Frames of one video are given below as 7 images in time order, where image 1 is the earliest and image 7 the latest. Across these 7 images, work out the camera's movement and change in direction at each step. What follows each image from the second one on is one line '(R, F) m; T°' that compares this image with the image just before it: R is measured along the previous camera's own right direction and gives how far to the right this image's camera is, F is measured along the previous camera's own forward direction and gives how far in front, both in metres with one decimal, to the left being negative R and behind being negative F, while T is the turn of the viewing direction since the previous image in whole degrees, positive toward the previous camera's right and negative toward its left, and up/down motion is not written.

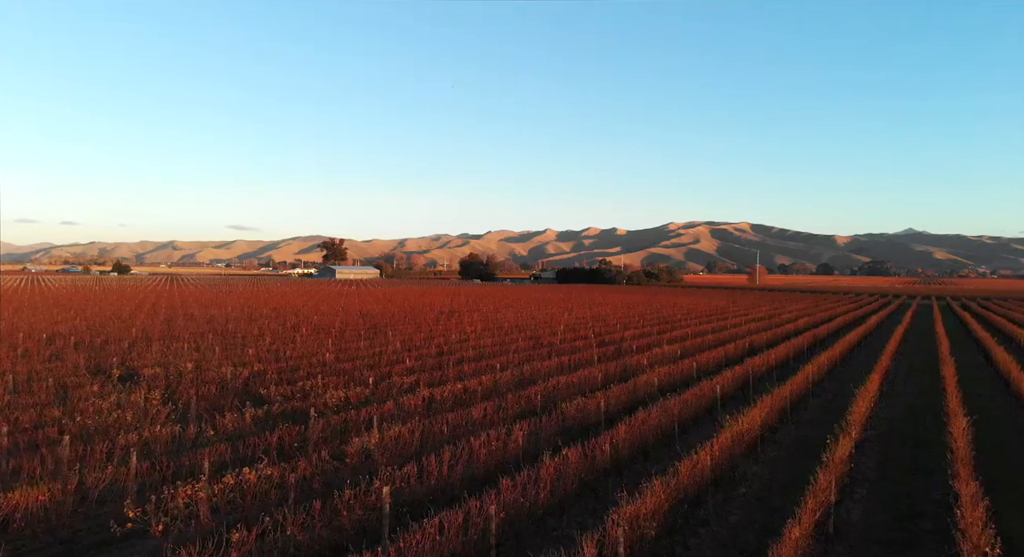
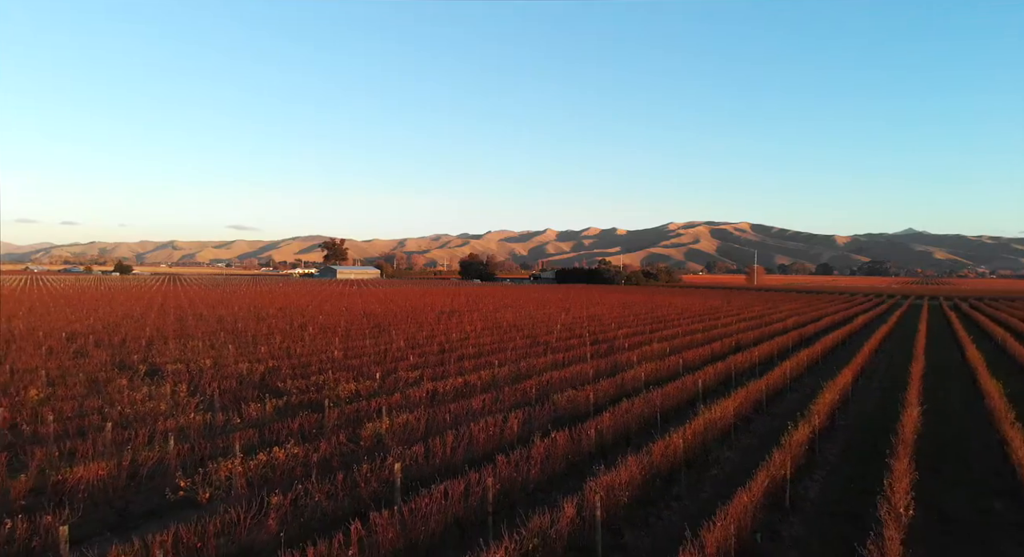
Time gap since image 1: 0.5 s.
(0.0, -0.7) m; 0°
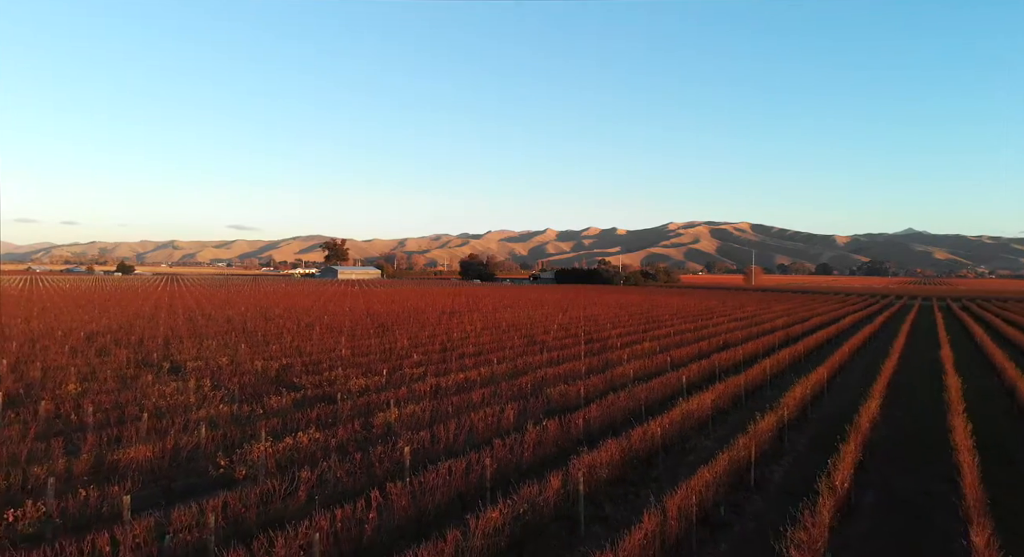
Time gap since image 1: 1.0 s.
(0.0, -0.7) m; 0°
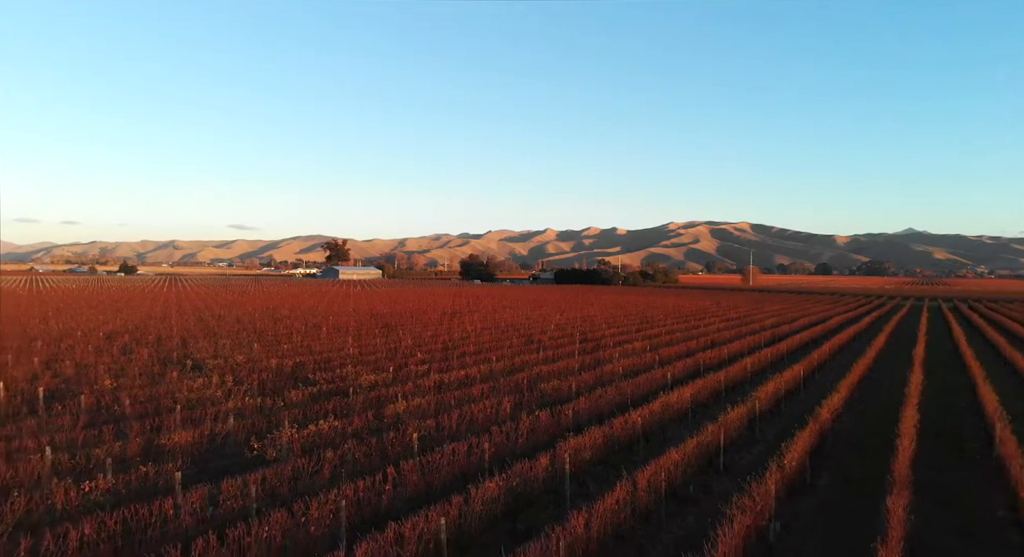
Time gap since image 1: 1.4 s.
(+0.1, -0.8) m; 0°
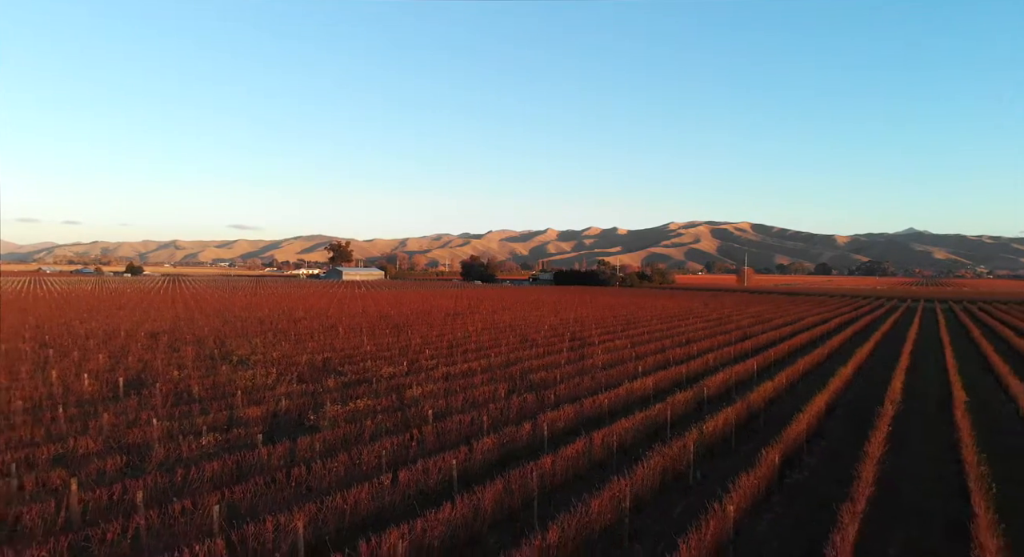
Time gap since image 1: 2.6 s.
(+0.1, -2.1) m; 0°
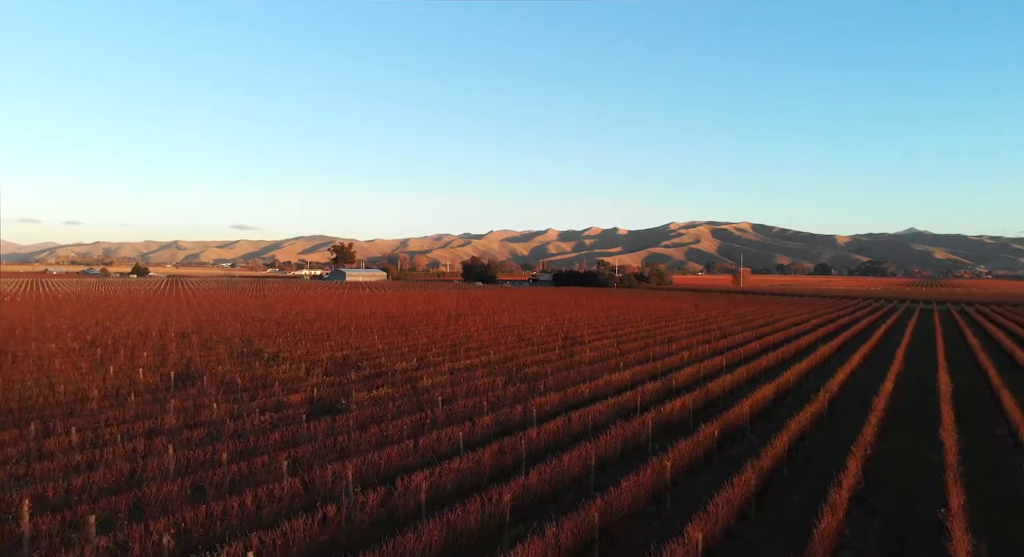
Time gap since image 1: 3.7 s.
(+0.1, -1.9) m; 0°
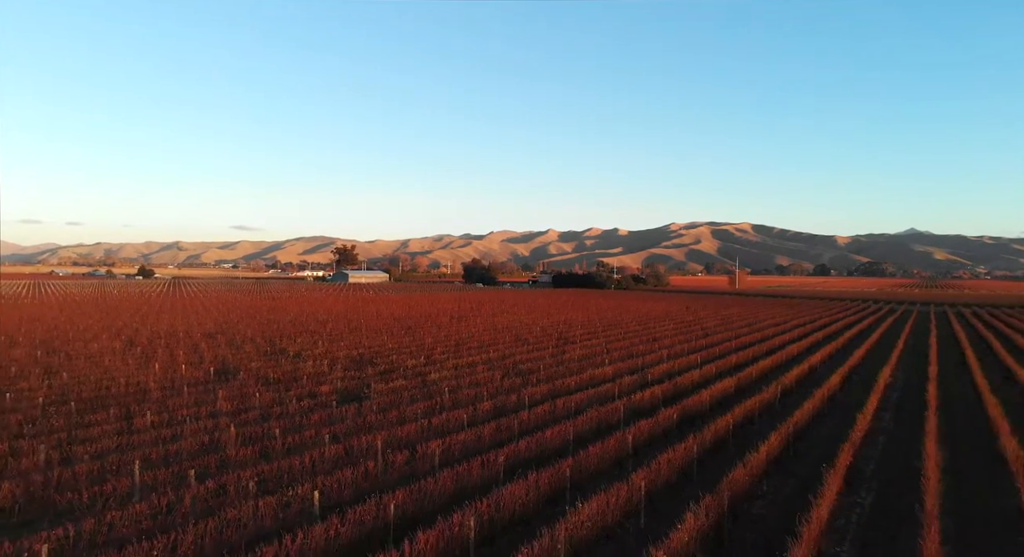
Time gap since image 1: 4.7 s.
(+0.1, -1.9) m; 0°
